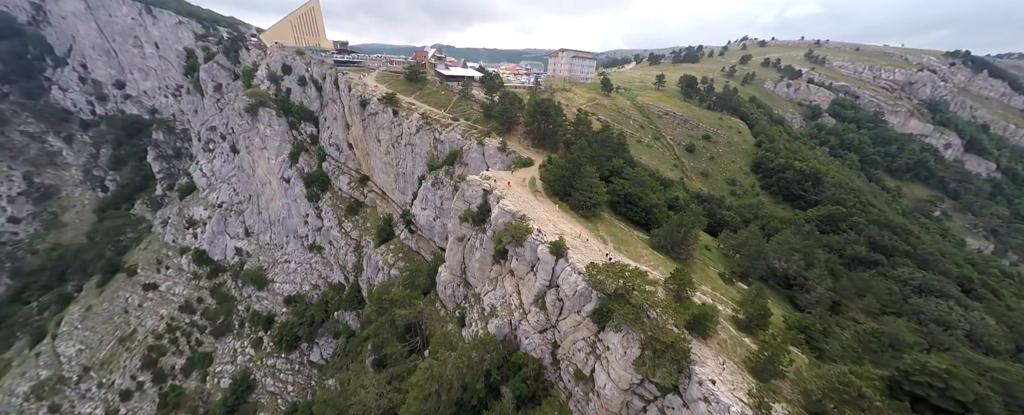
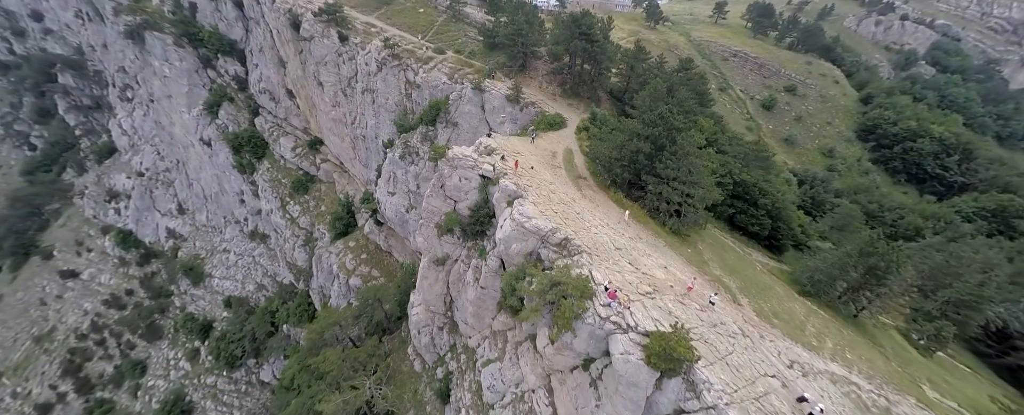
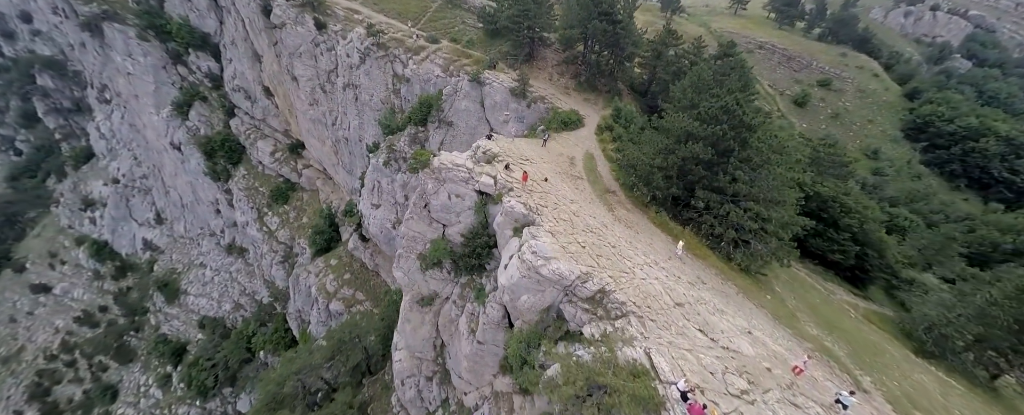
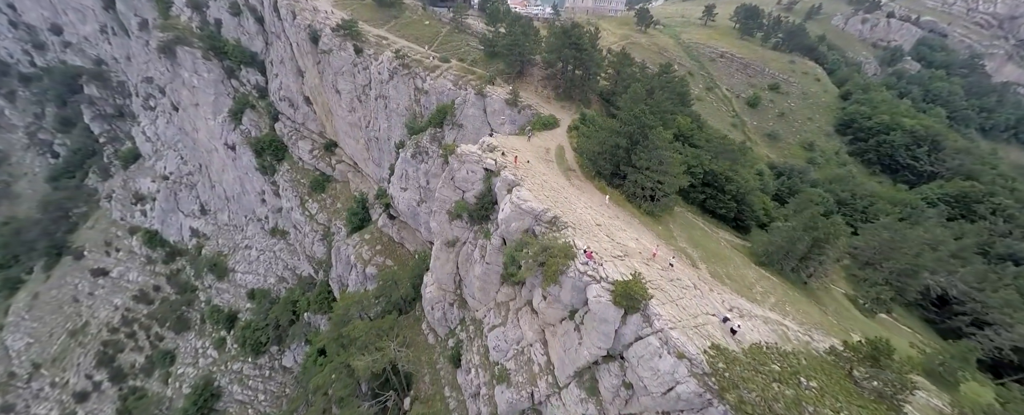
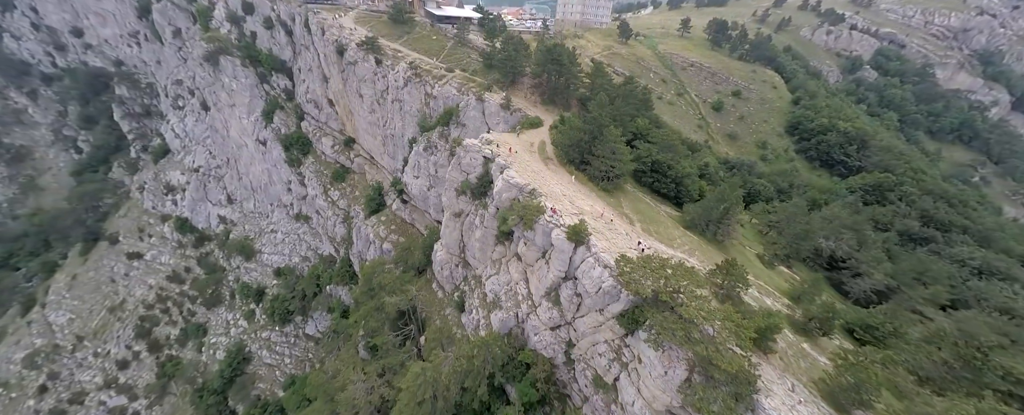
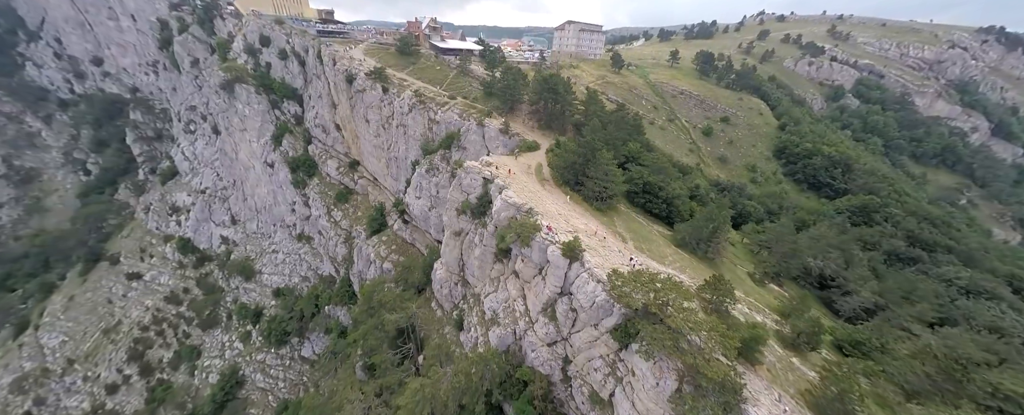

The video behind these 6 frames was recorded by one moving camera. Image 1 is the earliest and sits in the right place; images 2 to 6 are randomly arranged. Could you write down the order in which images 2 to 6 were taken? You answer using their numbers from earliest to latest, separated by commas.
6, 5, 4, 2, 3
